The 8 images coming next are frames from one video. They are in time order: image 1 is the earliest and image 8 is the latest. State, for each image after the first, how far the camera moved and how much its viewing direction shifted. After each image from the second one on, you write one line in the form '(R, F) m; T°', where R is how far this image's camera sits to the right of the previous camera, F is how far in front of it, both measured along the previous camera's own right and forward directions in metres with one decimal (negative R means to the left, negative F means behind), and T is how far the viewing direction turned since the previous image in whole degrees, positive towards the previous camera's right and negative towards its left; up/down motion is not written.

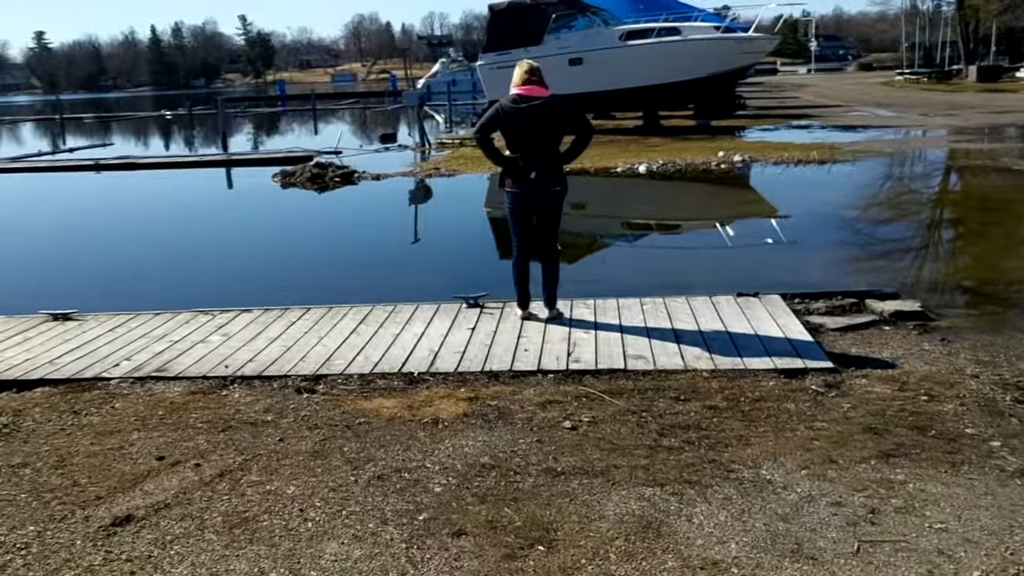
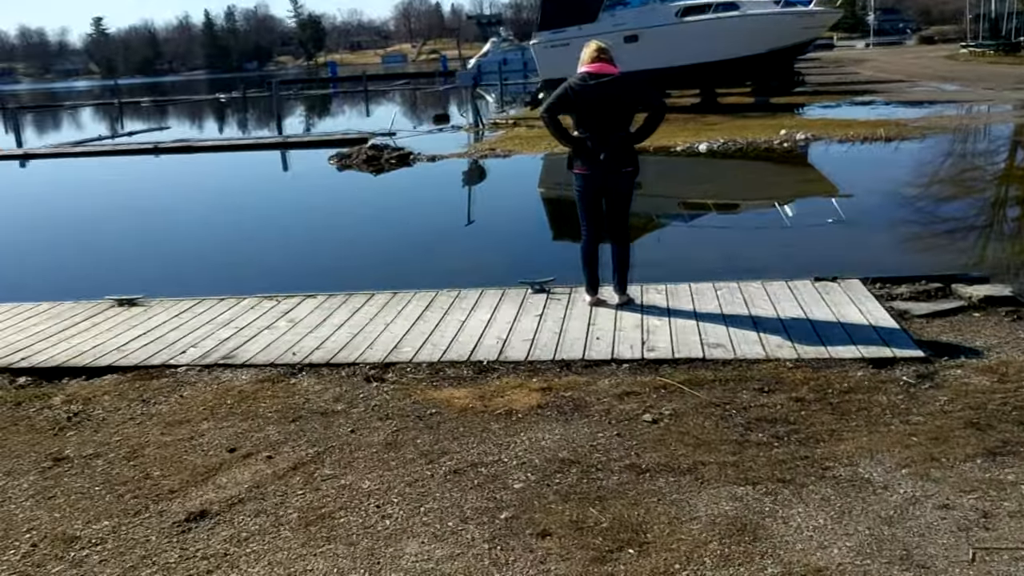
(-0.1, +0.1) m; -3°
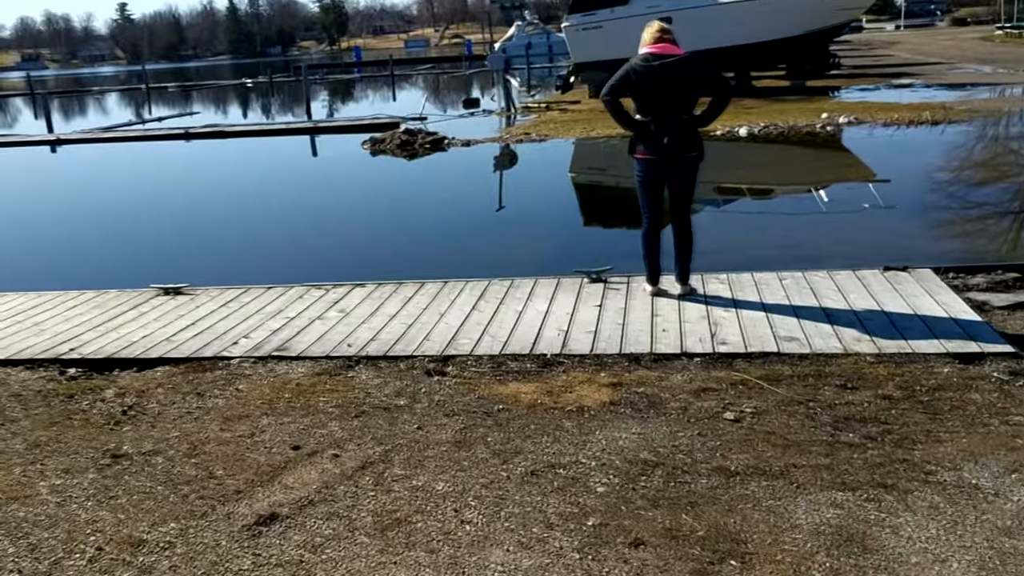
(-0.1, +0.1) m; -1°
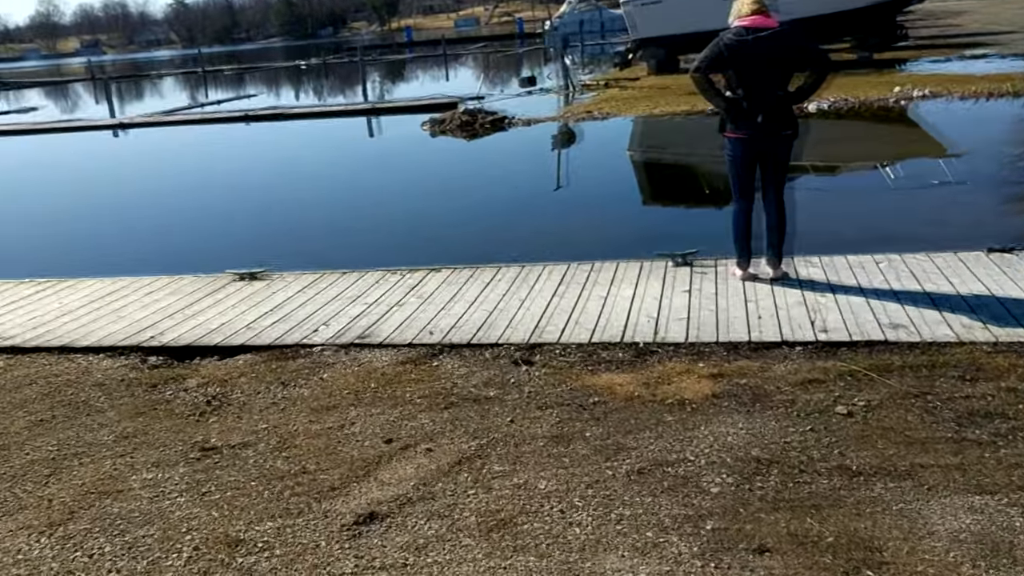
(-0.1, +0.1) m; -3°
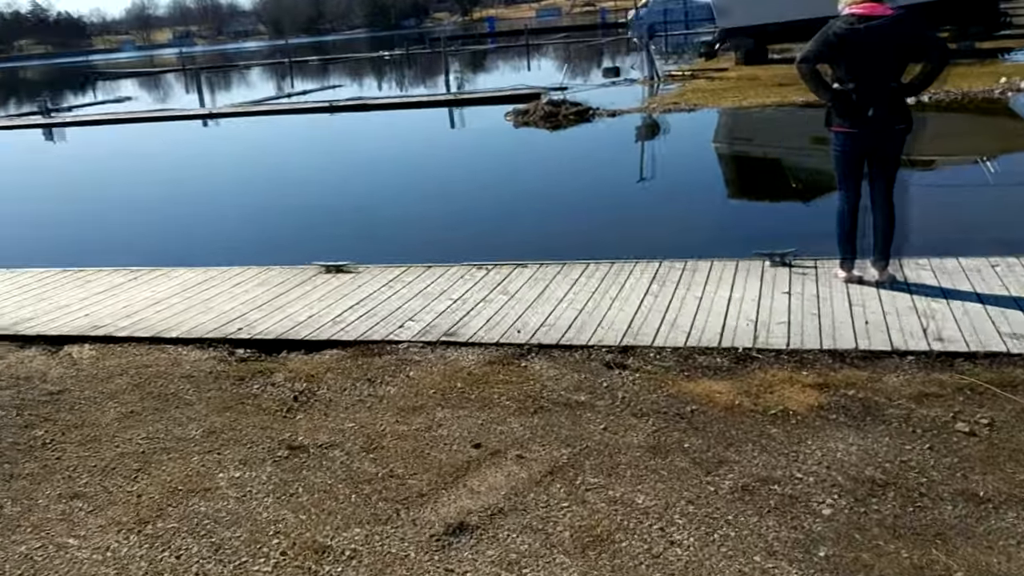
(-0.1, +0.1) m; -5°
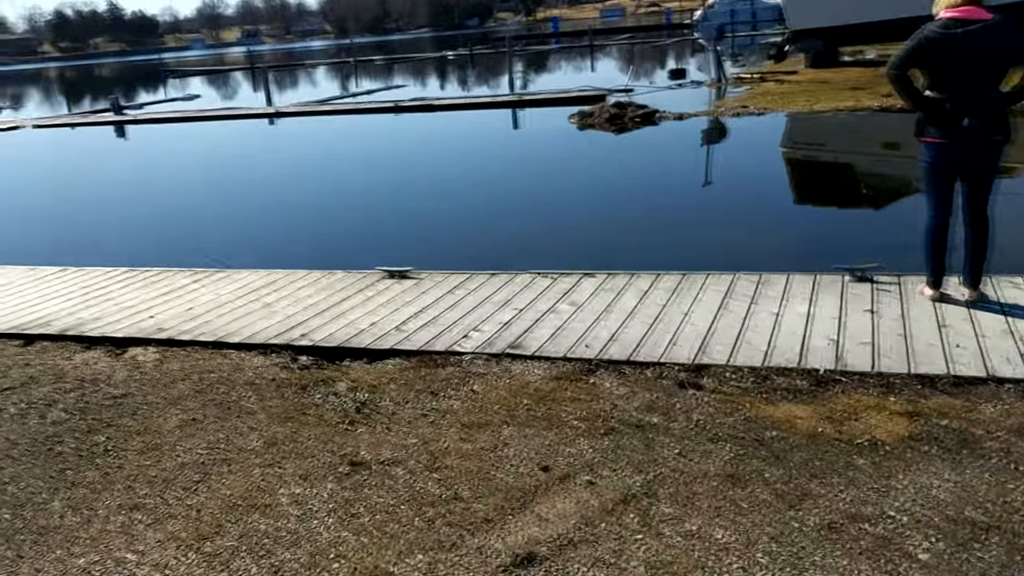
(0.0, +0.1) m; -3°
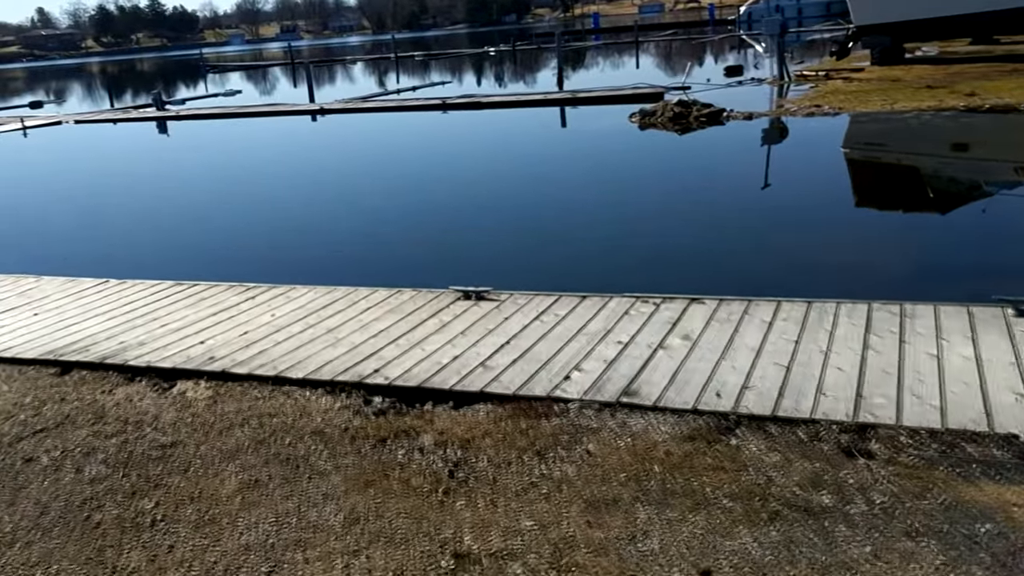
(-0.2, +0.5) m; -2°
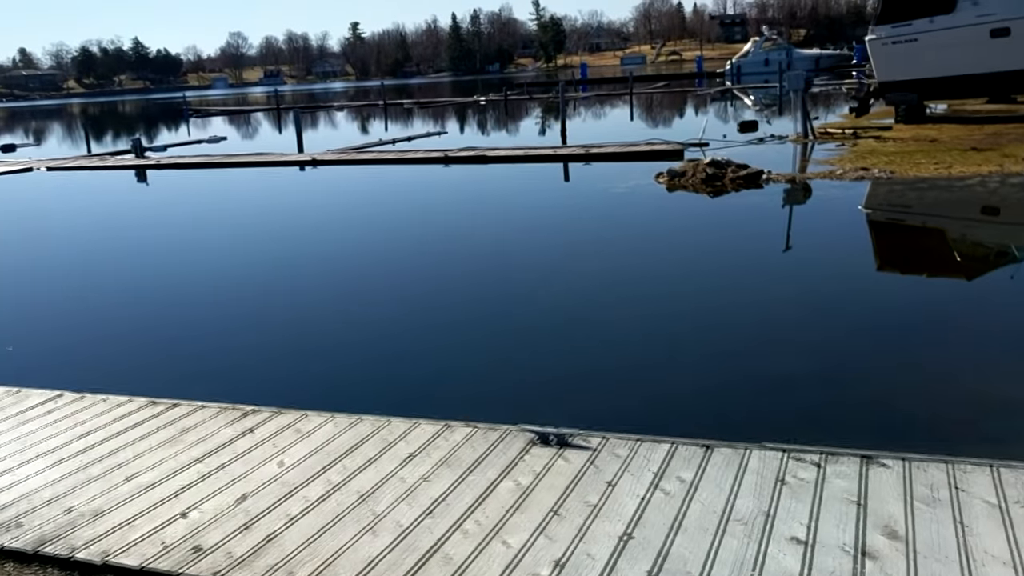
(-0.3, +1.0) m; +1°
